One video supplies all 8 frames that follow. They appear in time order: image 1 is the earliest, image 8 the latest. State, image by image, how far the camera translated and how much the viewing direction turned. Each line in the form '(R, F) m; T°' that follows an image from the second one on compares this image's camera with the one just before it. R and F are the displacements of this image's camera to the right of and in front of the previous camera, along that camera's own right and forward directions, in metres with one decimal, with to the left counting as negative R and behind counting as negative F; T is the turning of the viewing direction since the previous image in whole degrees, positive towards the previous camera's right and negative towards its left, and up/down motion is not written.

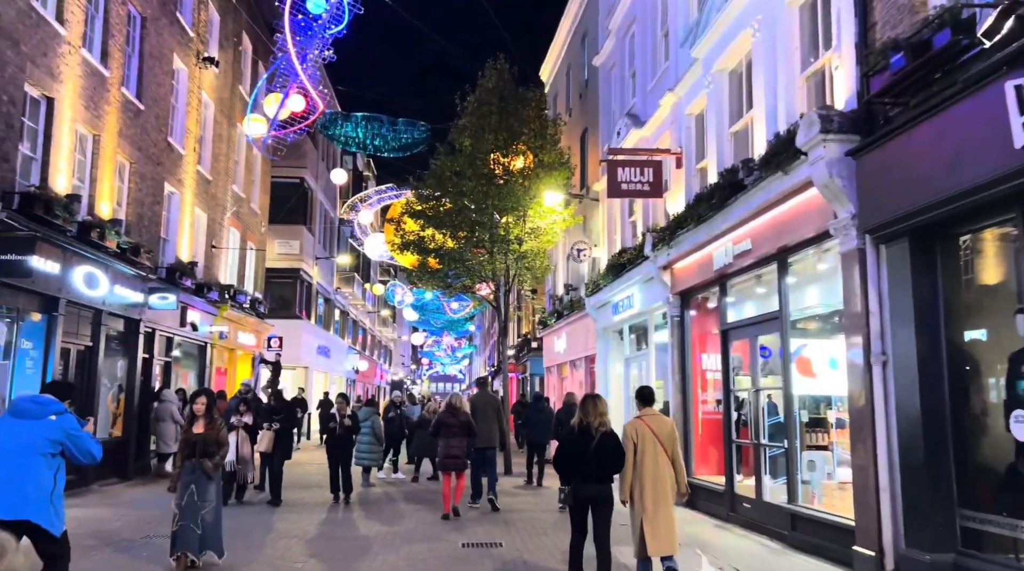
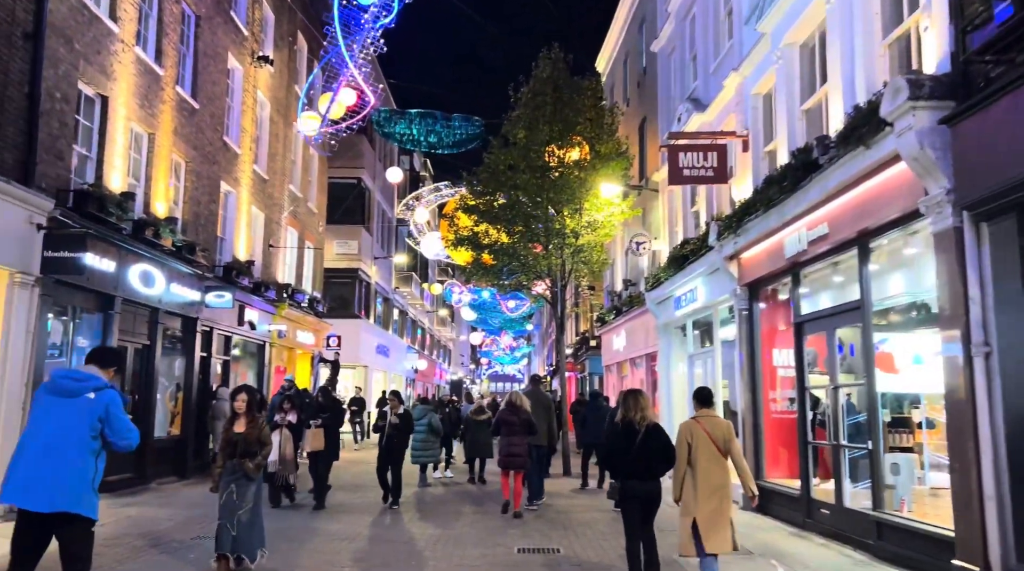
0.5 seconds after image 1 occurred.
(0.0, +0.4) m; -4°
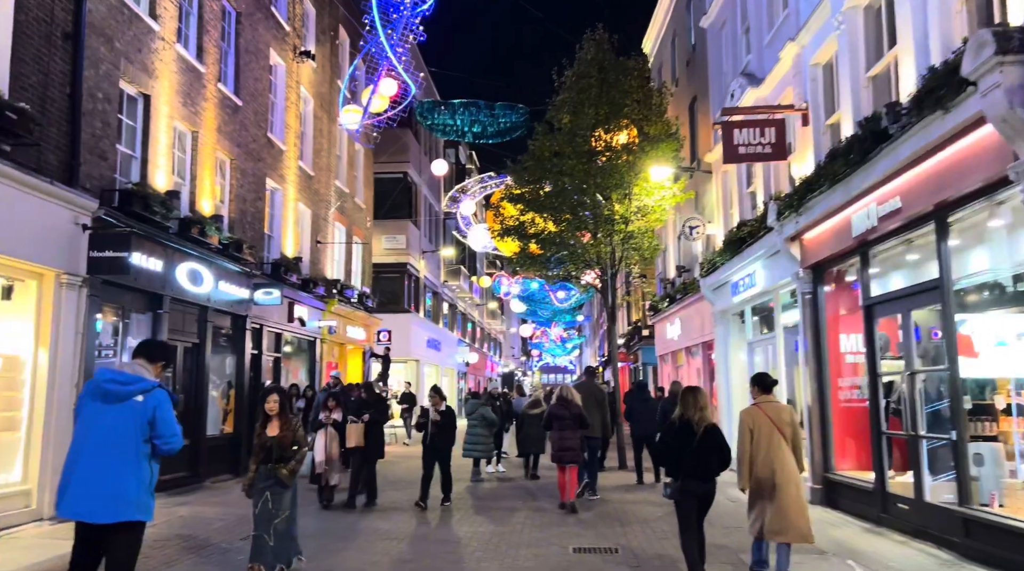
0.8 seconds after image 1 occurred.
(0.0, +0.3) m; -3°
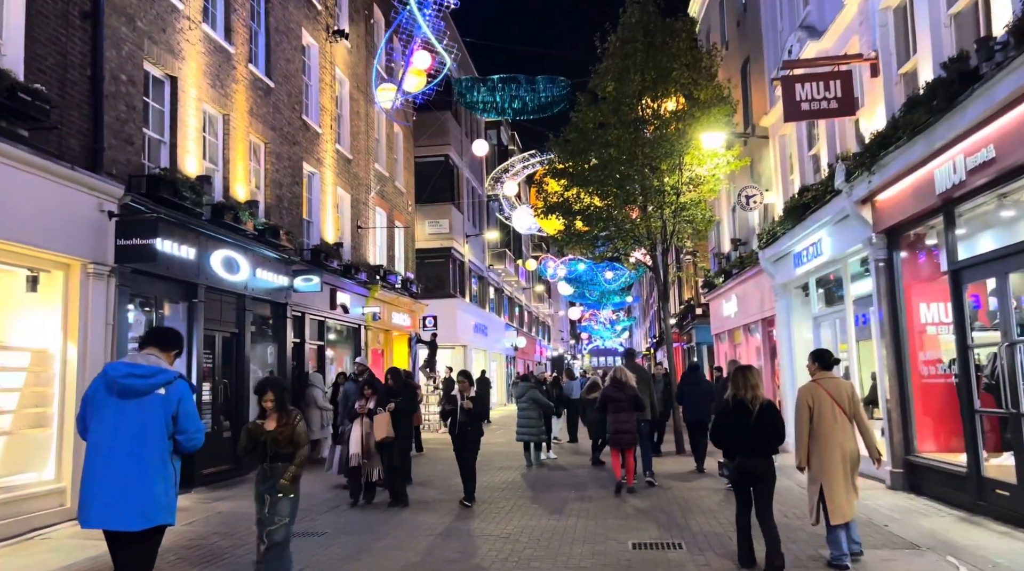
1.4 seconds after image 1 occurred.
(0.0, +0.7) m; -3°
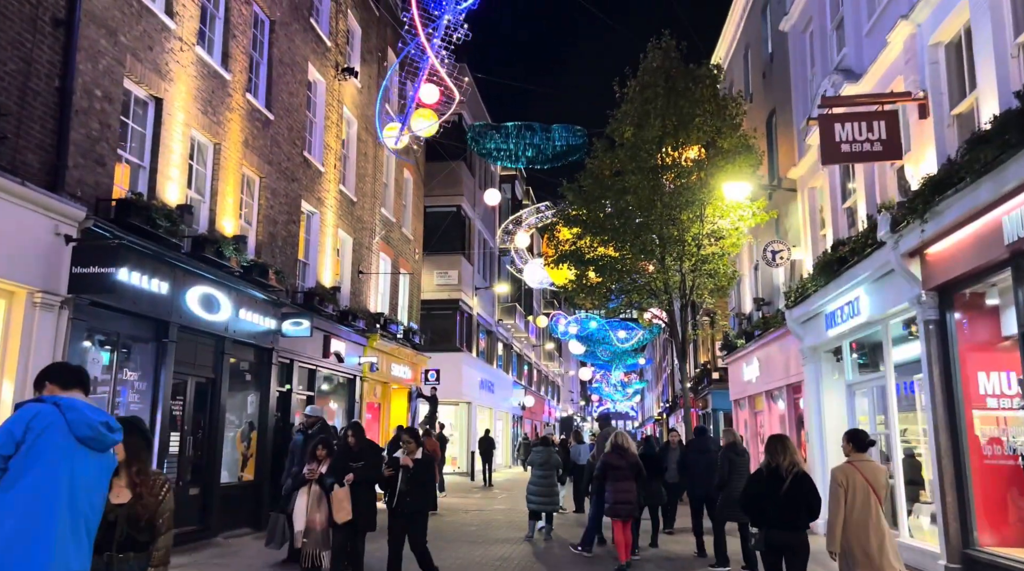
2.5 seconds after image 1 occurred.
(+0.1, +1.1) m; -1°
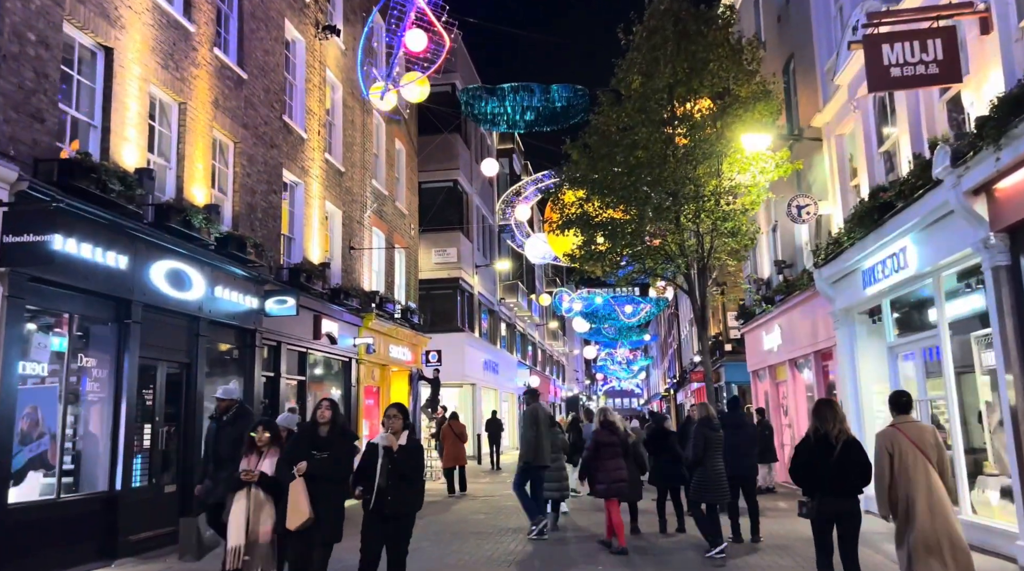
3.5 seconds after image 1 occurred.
(-0.1, +1.3) m; 0°
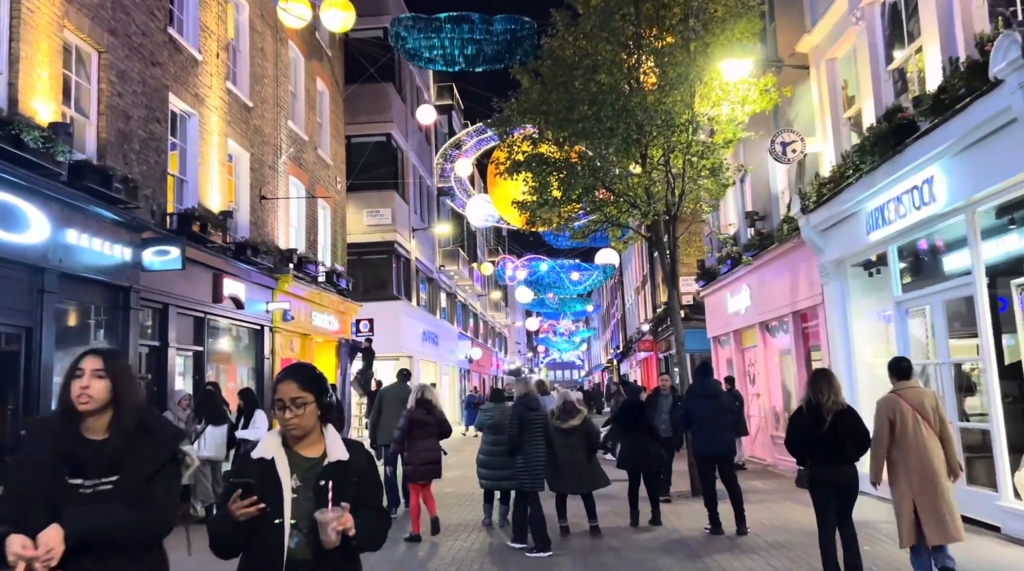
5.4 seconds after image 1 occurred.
(0.0, +2.4) m; +4°
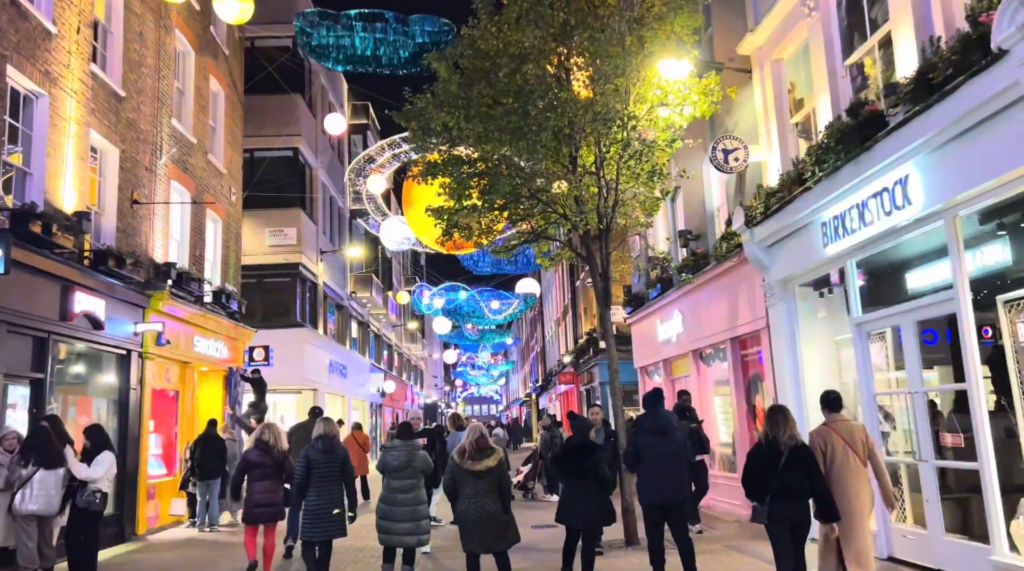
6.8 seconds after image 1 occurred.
(+0.1, +1.7) m; +5°
